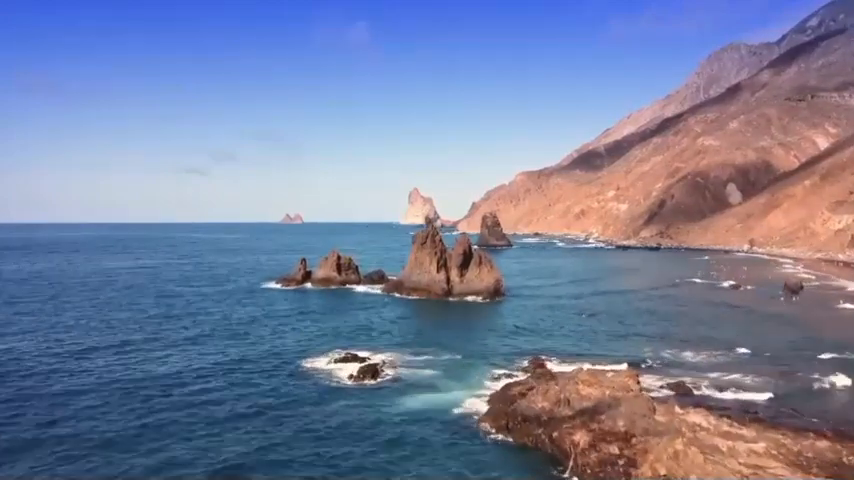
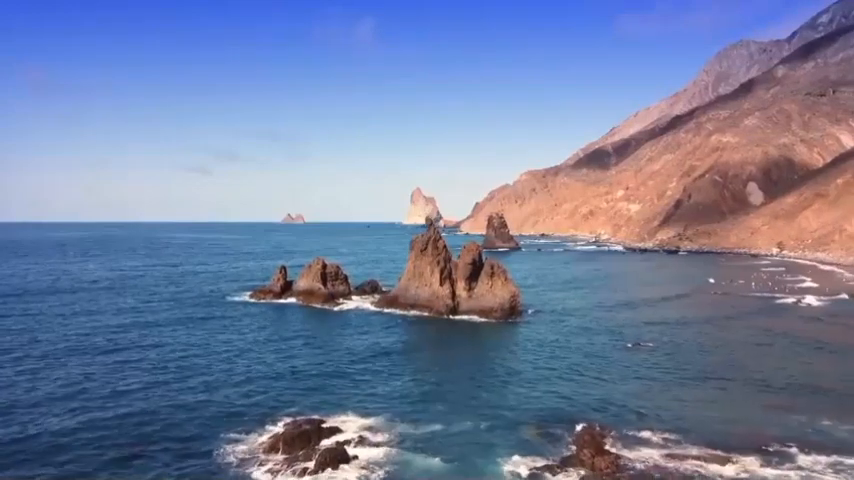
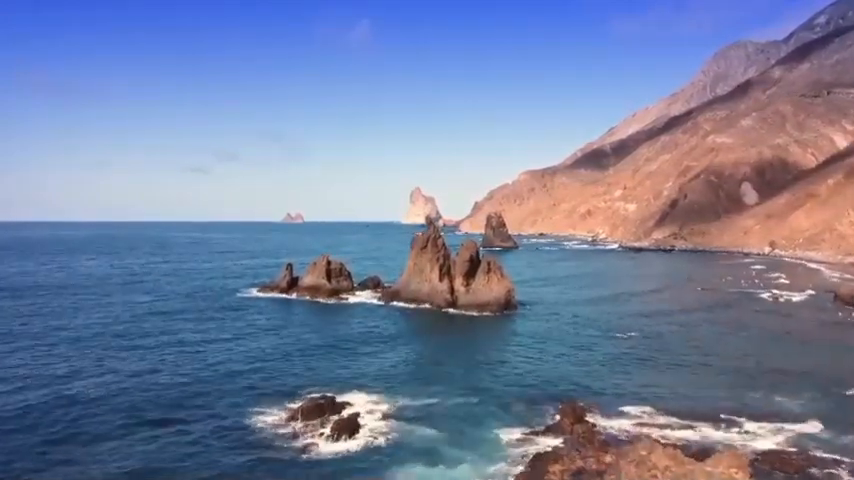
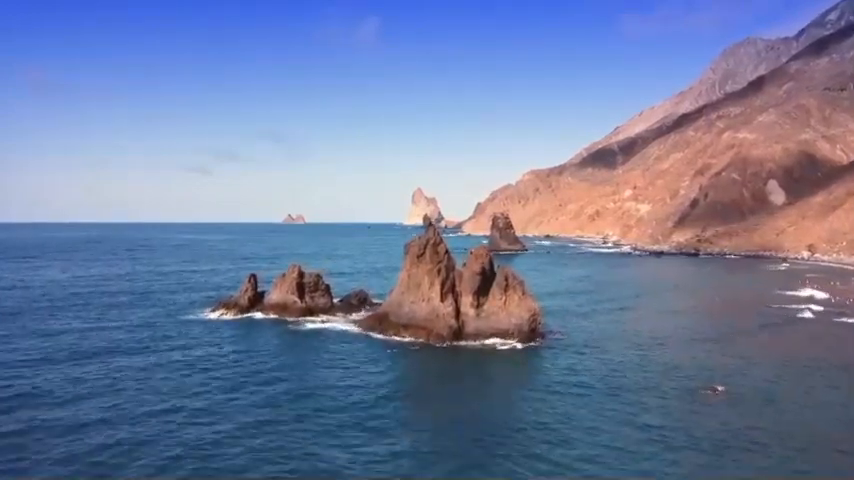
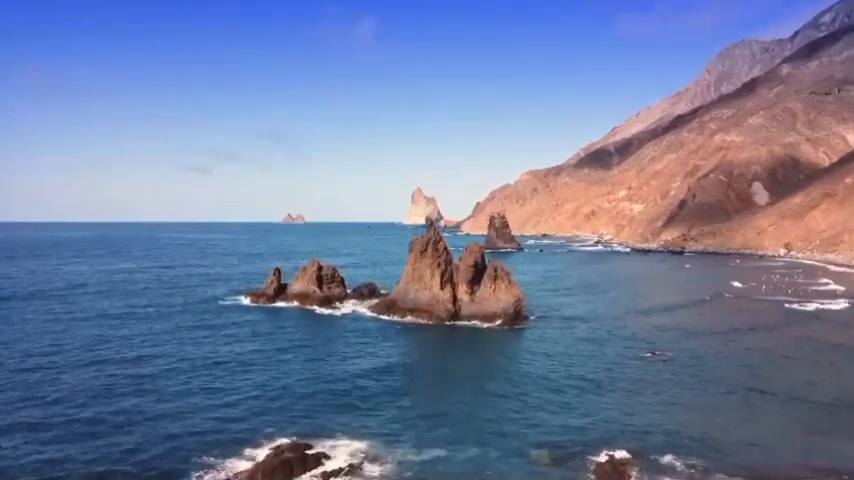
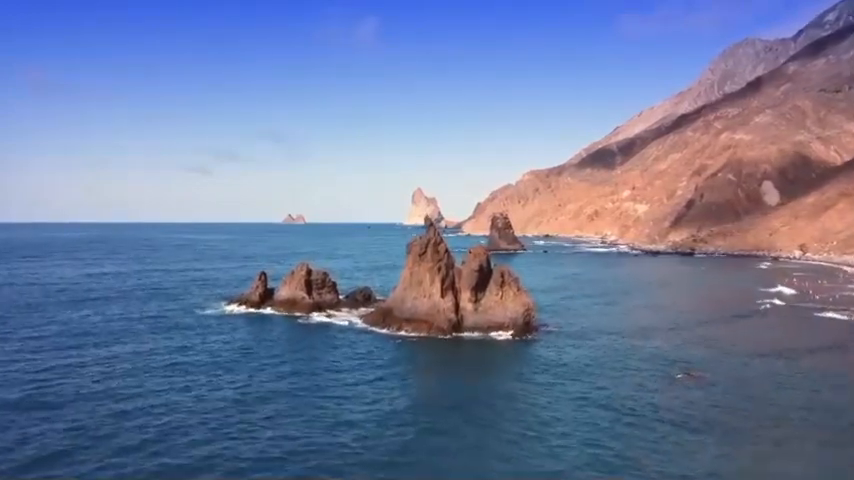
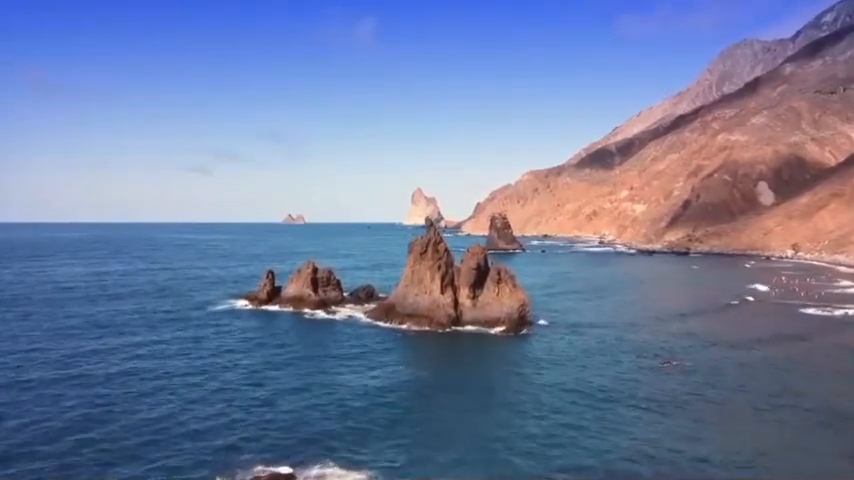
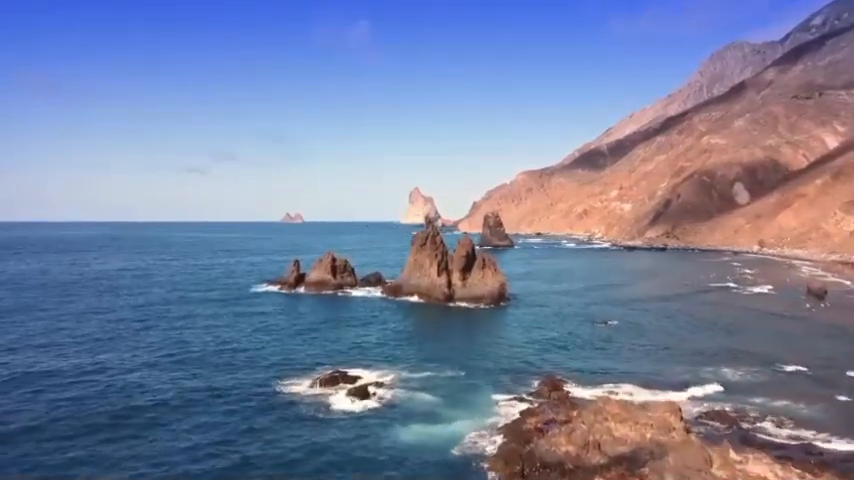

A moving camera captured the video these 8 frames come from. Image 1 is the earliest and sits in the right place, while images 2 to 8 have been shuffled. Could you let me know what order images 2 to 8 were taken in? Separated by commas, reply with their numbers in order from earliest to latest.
8, 3, 2, 5, 7, 6, 4
